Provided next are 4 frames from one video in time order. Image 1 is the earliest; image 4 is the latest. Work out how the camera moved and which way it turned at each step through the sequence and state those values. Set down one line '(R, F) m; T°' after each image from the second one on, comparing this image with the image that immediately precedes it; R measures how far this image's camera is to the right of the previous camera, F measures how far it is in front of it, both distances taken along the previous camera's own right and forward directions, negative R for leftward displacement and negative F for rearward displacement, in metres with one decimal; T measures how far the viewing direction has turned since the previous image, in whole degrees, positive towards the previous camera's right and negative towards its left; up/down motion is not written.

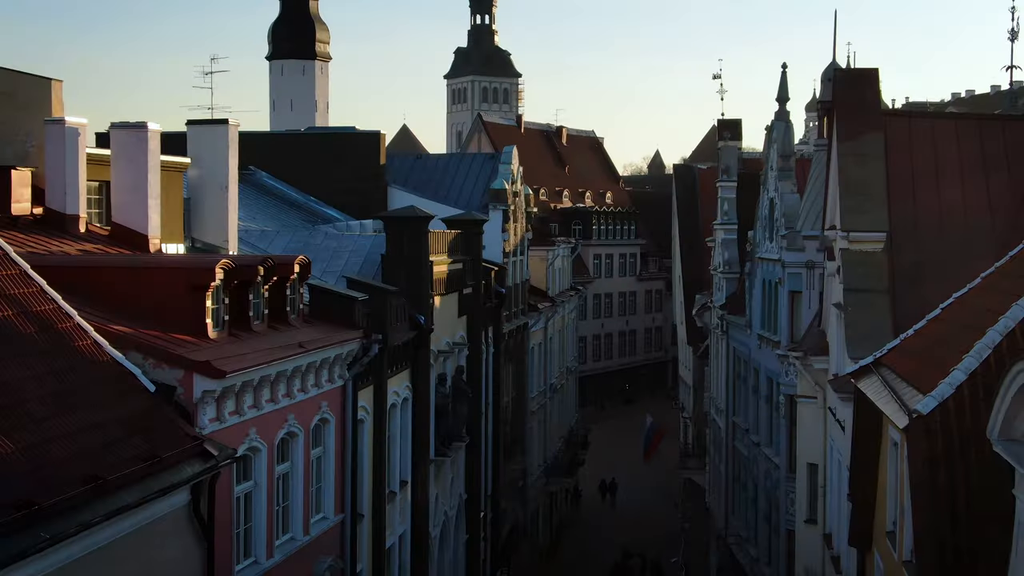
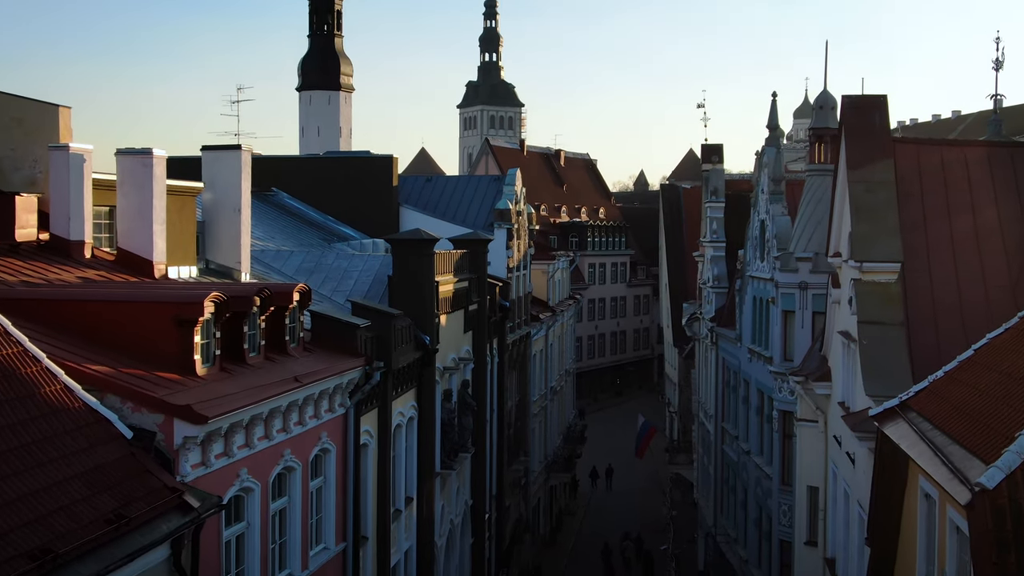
(+0.1, +0.2) m; -1°
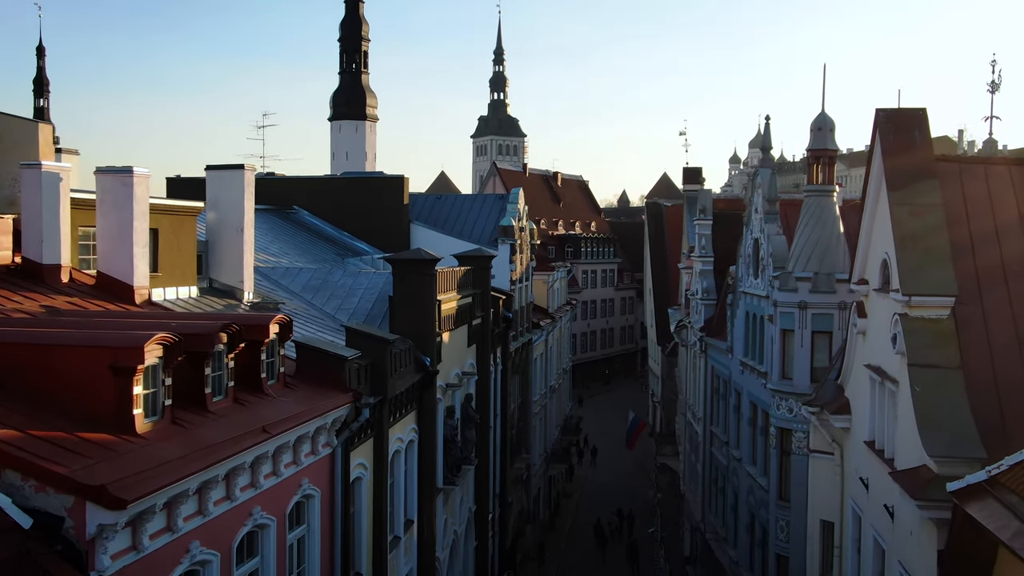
(0.0, +0.9) m; 0°
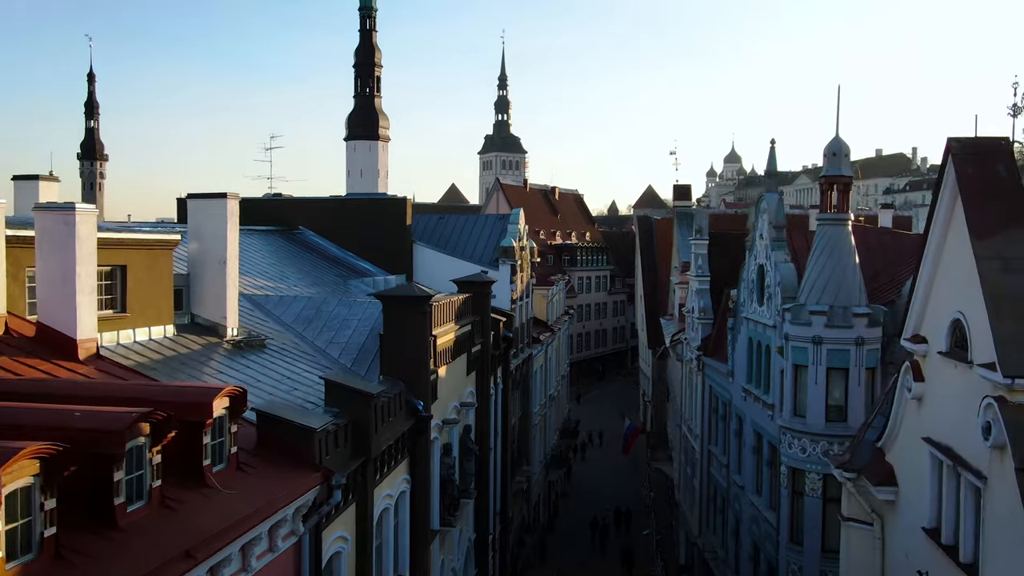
(0.0, +1.4) m; +1°
